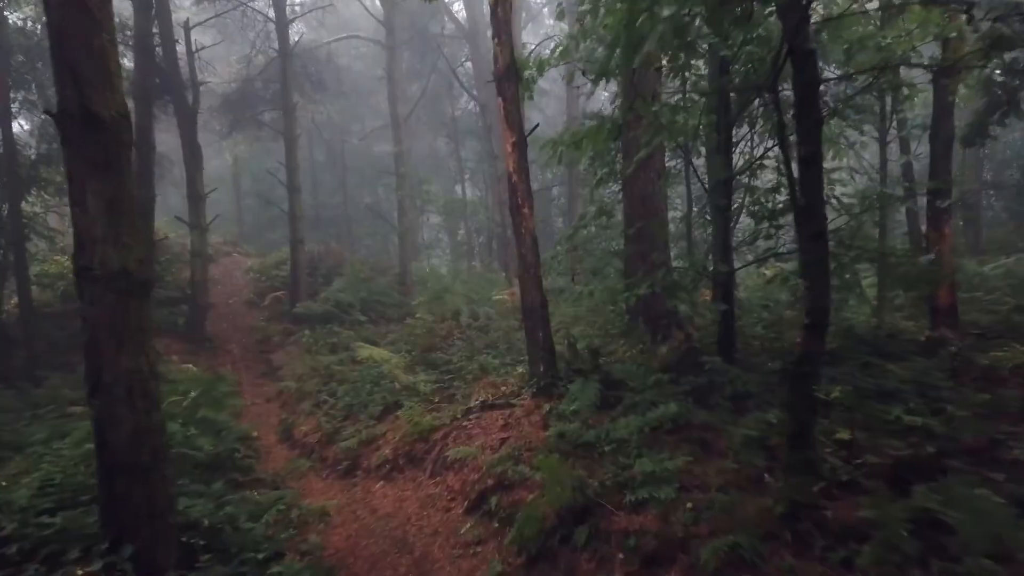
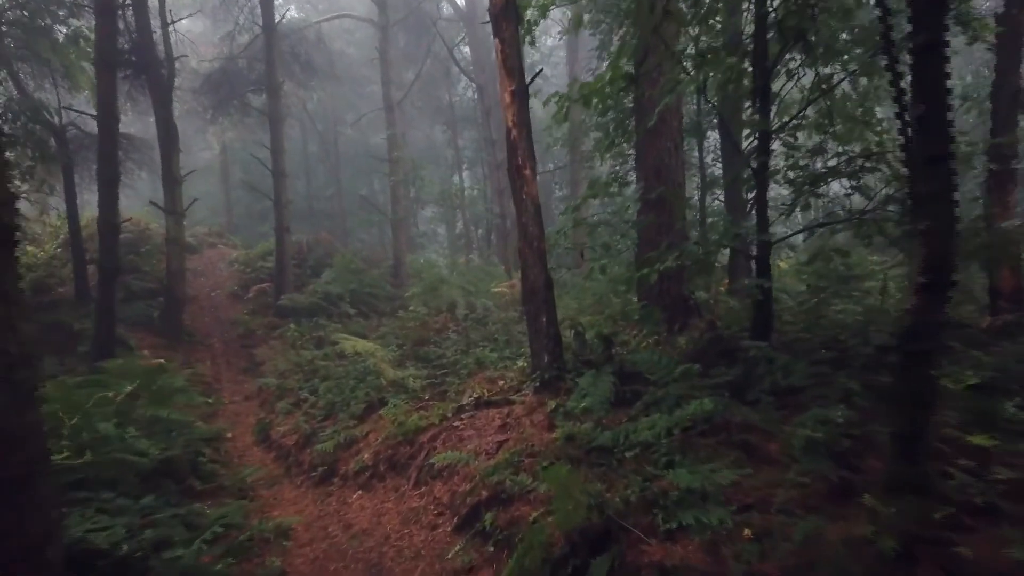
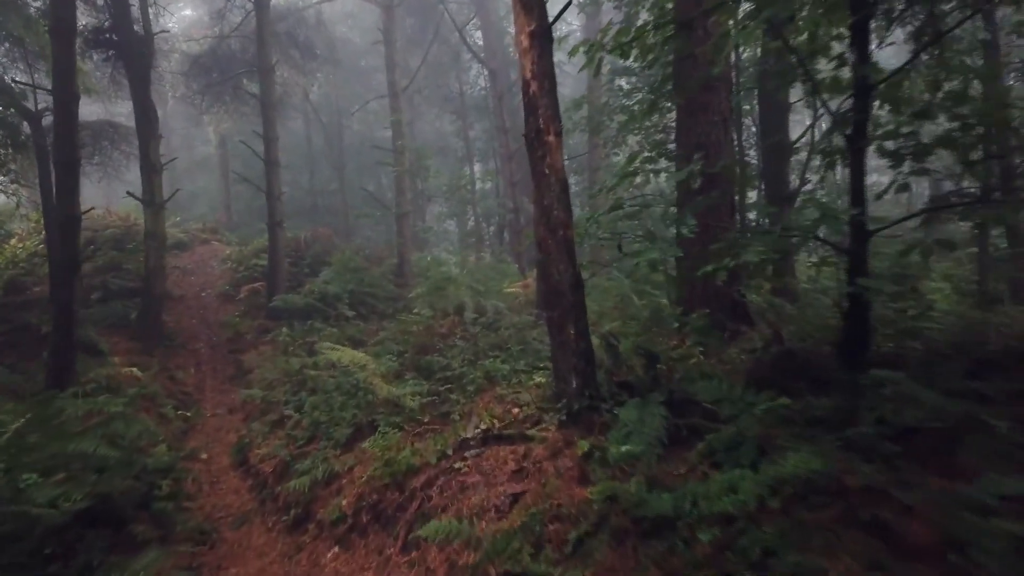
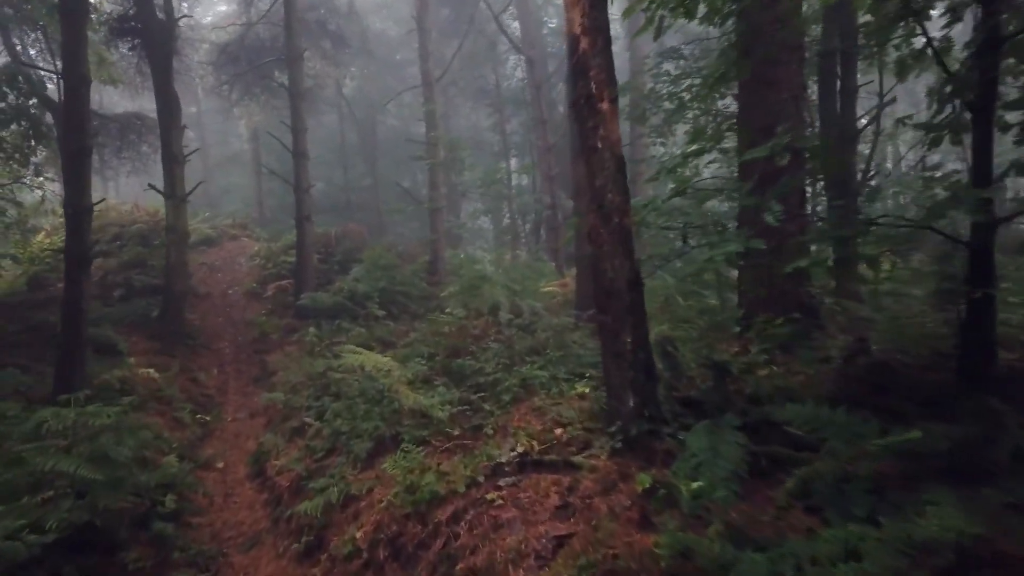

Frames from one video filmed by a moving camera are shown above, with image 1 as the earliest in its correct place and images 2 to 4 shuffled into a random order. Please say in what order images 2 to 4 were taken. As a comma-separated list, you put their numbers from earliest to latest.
2, 3, 4
